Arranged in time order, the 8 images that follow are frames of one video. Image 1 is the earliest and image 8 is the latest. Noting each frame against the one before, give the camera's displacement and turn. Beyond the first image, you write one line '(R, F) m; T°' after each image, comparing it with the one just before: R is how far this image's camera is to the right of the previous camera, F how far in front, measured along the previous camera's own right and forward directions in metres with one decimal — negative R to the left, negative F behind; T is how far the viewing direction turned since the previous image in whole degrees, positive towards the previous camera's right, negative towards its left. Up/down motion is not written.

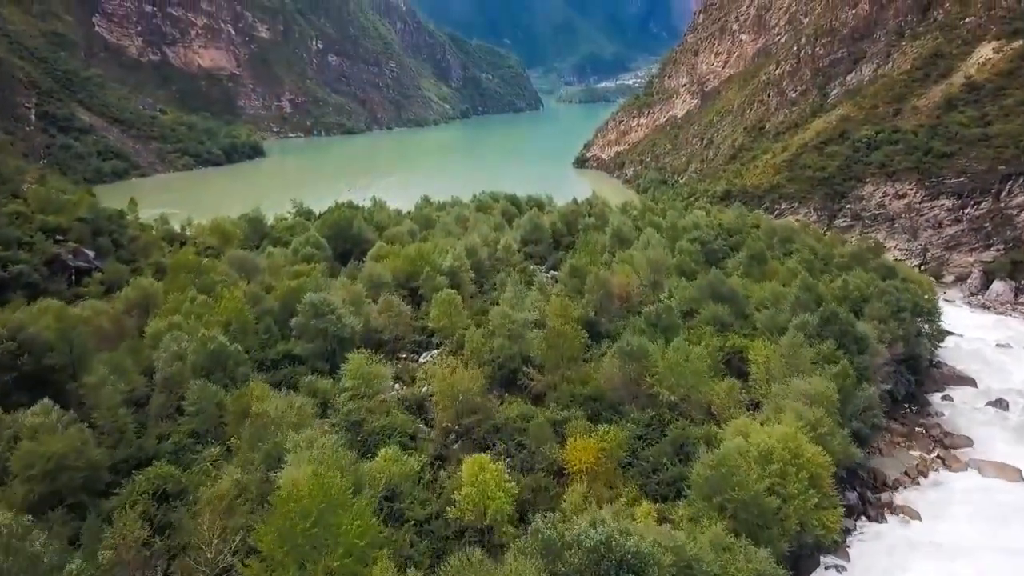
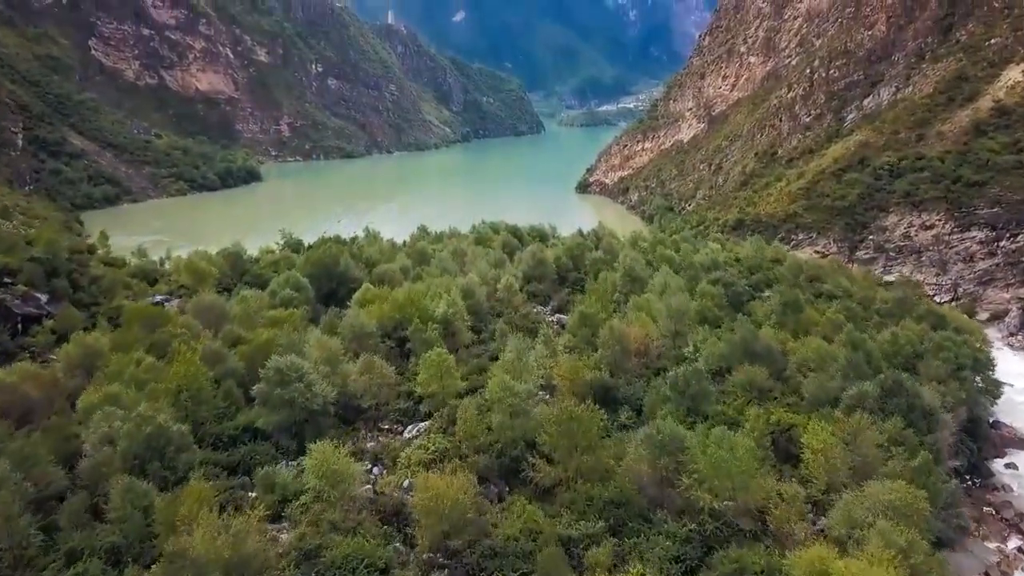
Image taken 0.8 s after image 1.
(0.0, +2.6) m; 0°
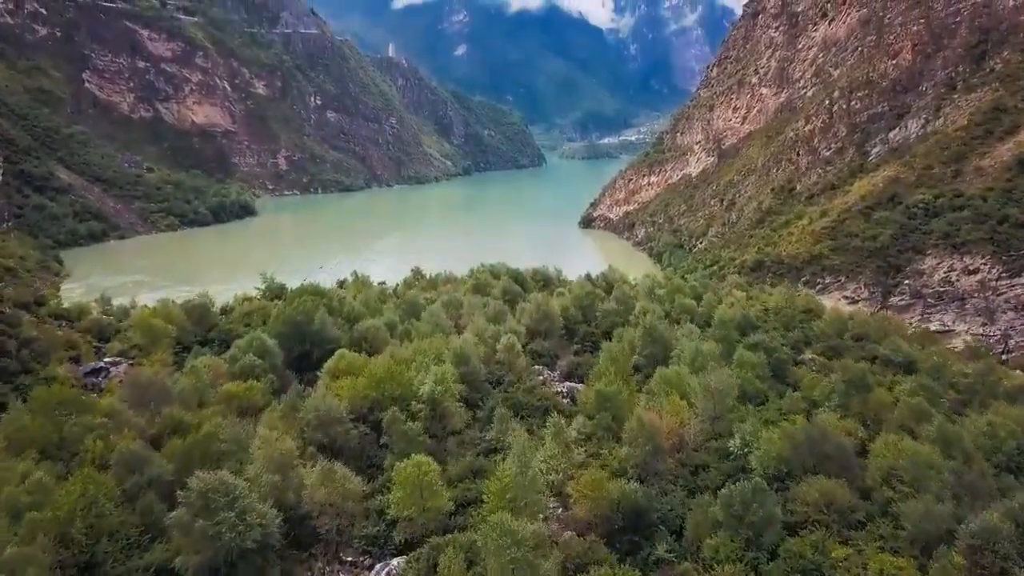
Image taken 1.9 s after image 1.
(0.0, +3.5) m; 0°
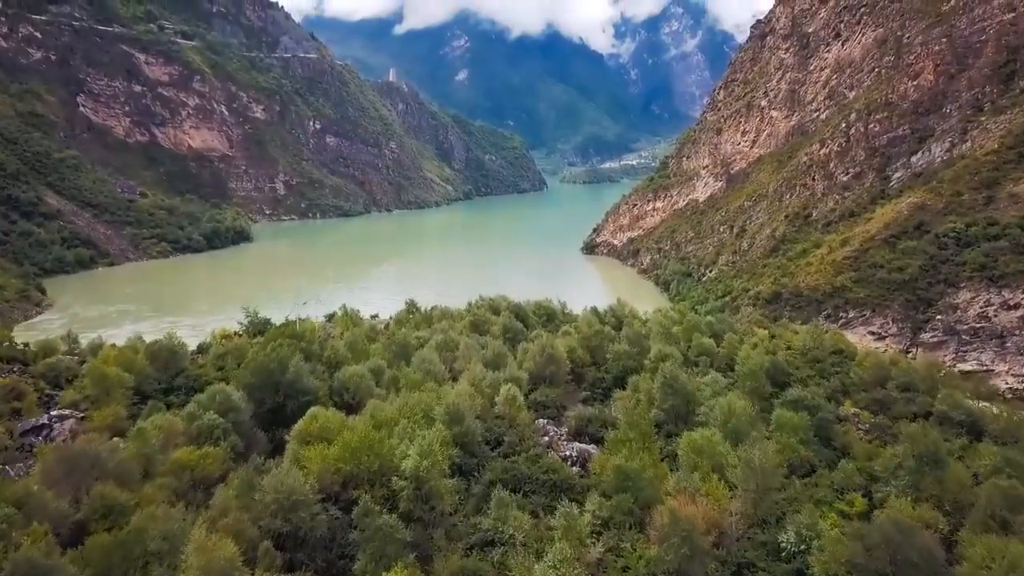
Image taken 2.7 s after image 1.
(0.0, +2.6) m; 0°
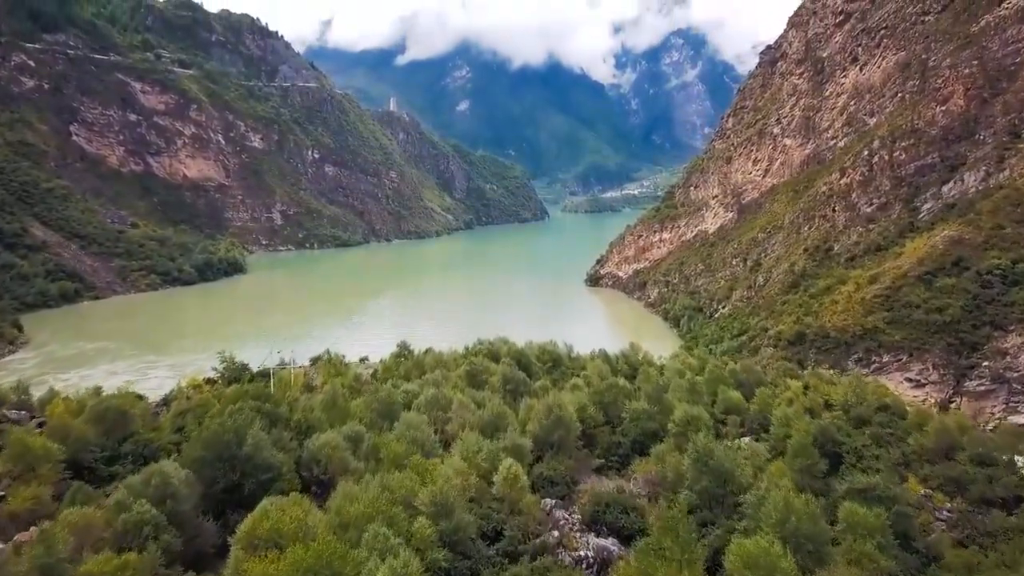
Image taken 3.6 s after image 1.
(0.0, +3.1) m; 0°
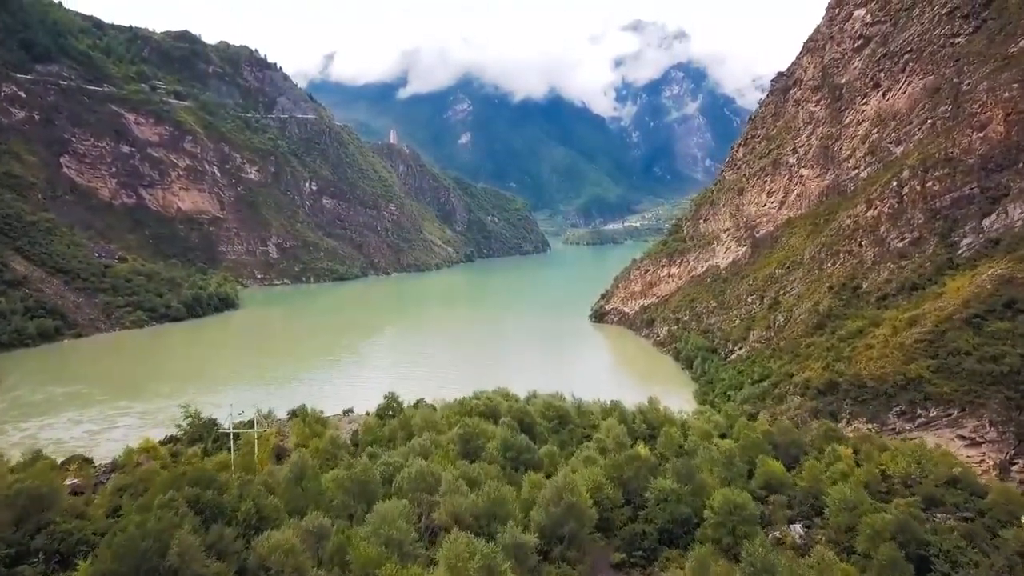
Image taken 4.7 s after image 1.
(0.0, +3.6) m; 0°
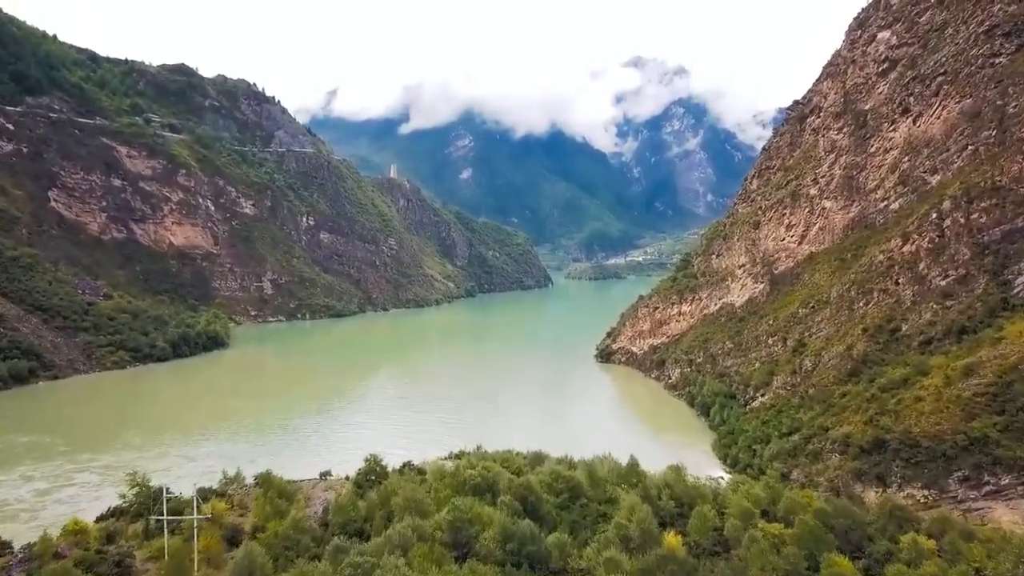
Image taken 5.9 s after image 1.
(0.0, +4.0) m; 0°
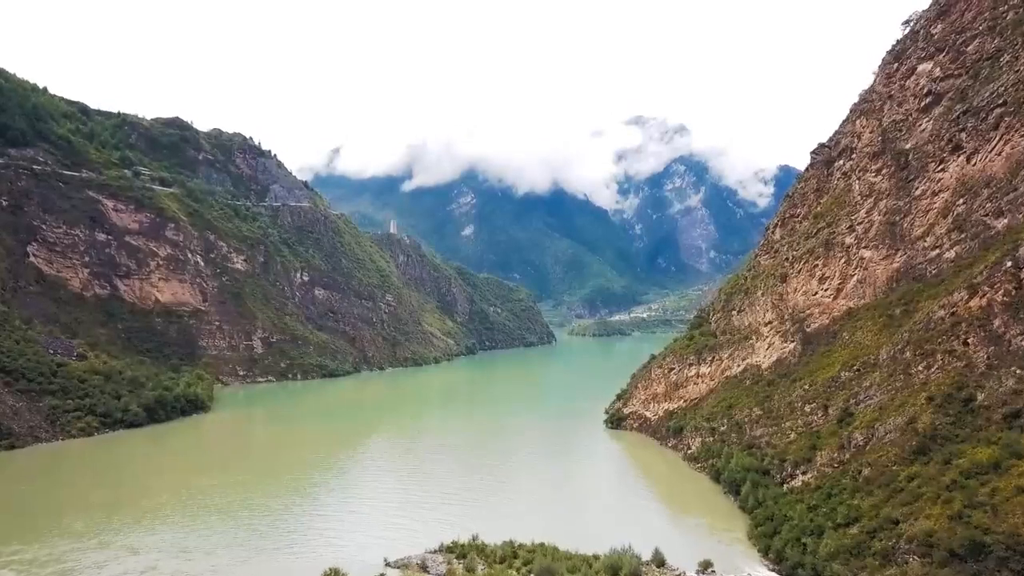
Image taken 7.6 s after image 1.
(0.0, +5.7) m; 0°
